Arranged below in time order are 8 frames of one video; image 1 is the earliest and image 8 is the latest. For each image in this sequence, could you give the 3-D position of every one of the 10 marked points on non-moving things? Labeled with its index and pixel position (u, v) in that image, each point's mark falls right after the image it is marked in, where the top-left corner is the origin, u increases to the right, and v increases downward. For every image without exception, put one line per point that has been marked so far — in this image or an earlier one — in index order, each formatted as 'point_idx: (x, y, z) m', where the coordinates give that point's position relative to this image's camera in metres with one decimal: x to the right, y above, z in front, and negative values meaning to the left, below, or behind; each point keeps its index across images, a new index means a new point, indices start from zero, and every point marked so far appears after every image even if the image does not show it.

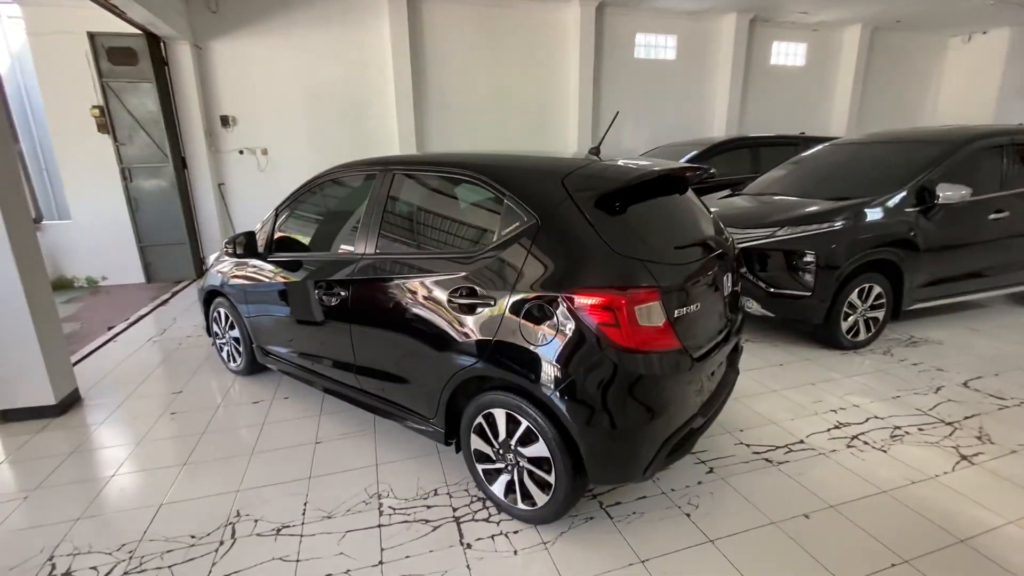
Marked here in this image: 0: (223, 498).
0: (-1.3, -0.9, +2.1) m
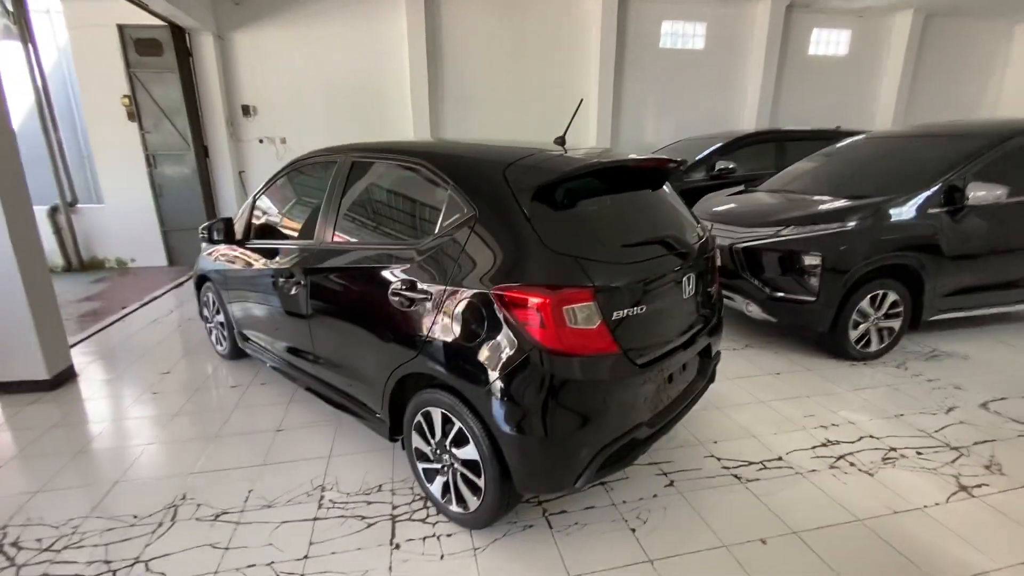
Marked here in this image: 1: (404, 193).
0: (-1.5, -0.8, +2.1) m
1: (-0.4, +0.3, +2.0) m
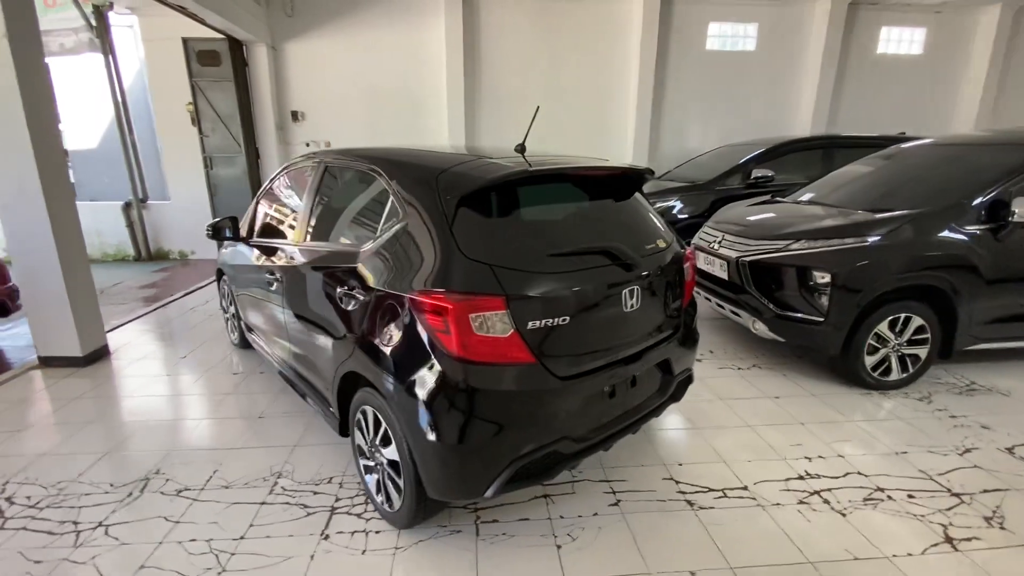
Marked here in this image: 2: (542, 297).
0: (-1.7, -0.8, +2.3) m
1: (-0.6, +0.3, +2.1) m
2: (+0.1, 0.0, +1.6) m
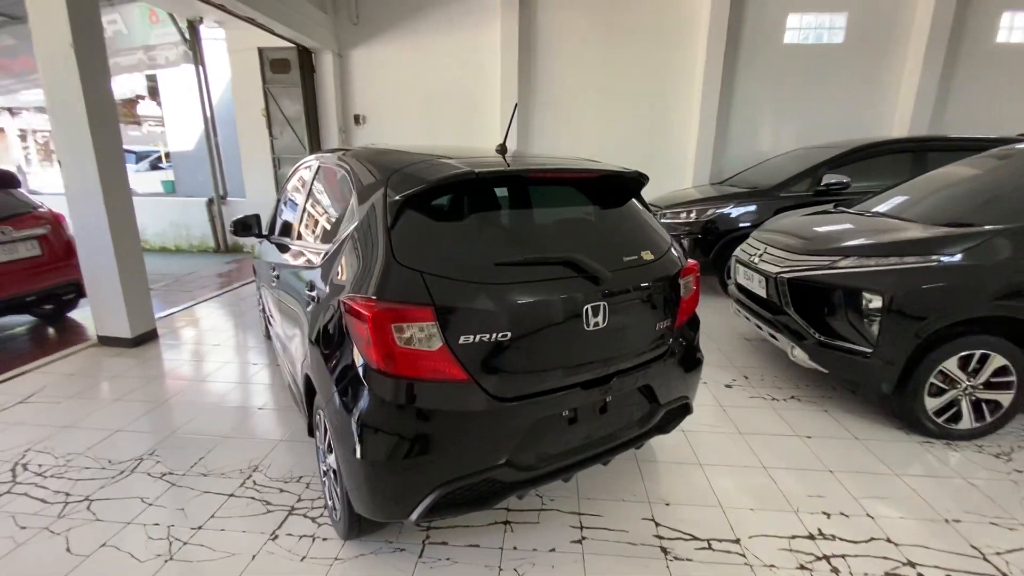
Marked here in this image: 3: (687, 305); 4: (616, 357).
0: (-1.8, -0.8, +2.4) m
1: (-0.7, +0.3, +2.0) m
2: (-0.1, -0.1, +1.5) m
3: (+0.7, -0.1, +2.0) m
4: (+0.4, -0.2, +1.8) m
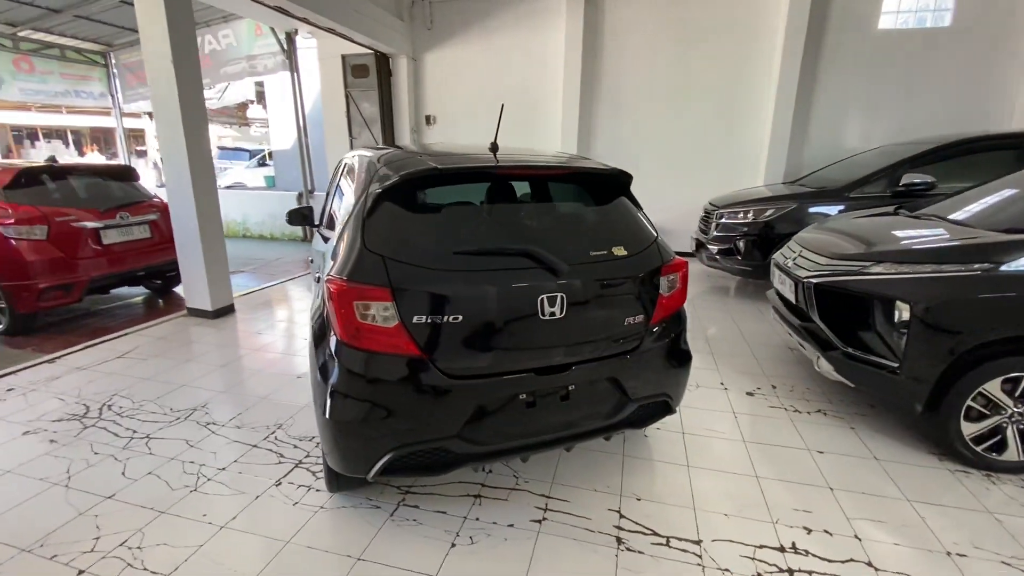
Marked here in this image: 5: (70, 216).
0: (-1.8, -0.6, +2.9) m
1: (-0.7, +0.4, +2.3) m
2: (-0.3, 0.0, +1.6) m
3: (+0.6, -0.1, +2.0) m
4: (+0.2, -0.2, +1.8) m
5: (-3.7, +0.6, +4.0) m
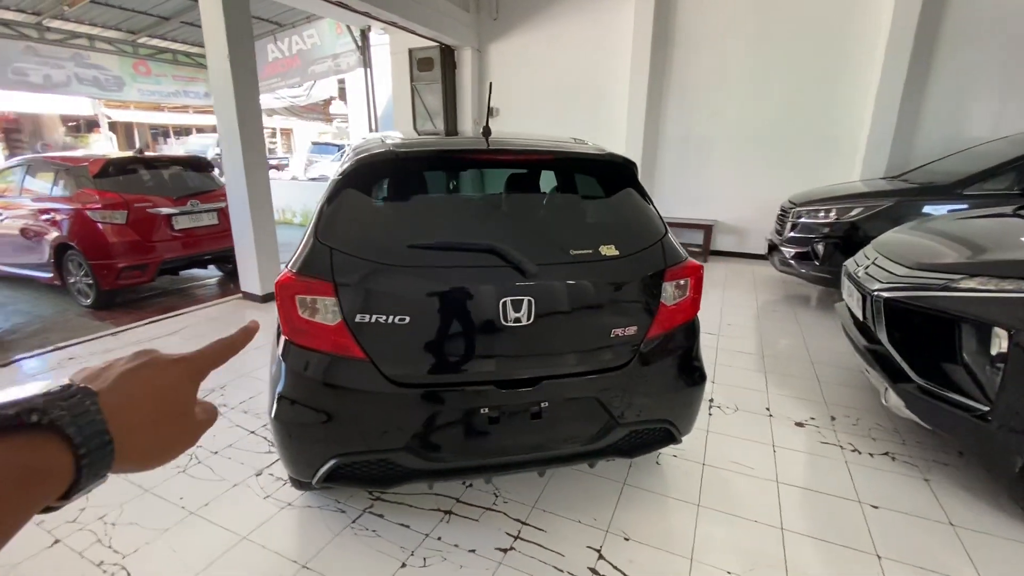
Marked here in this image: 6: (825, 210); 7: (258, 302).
0: (-1.7, -0.5, +3.0) m
1: (-0.7, +0.5, +2.2) m
2: (-0.4, 0.0, +1.5) m
3: (+0.6, -0.1, +1.7) m
4: (+0.1, -0.2, +1.6) m
5: (-3.3, +0.8, +4.4) m
6: (+2.8, +0.7, +4.3) m
7: (-2.3, -0.1, +4.3) m
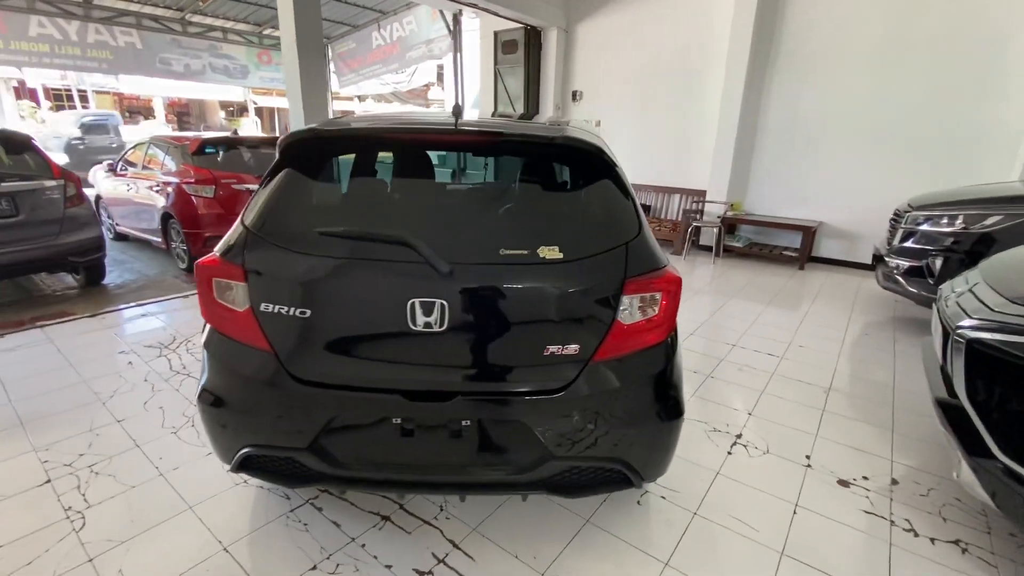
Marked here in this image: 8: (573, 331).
0: (-1.6, -0.4, +3.1) m
1: (-0.7, +0.5, +2.1) m
2: (-0.6, 0.0, +1.4) m
3: (+0.3, -0.1, +1.4) m
4: (-0.1, -0.2, +1.4) m
5: (-2.8, +1.1, +4.8) m
6: (+3.1, +0.5, +3.4) m
7: (-1.8, +0.1, +4.6) m
8: (+0.2, -0.1, +1.4) m
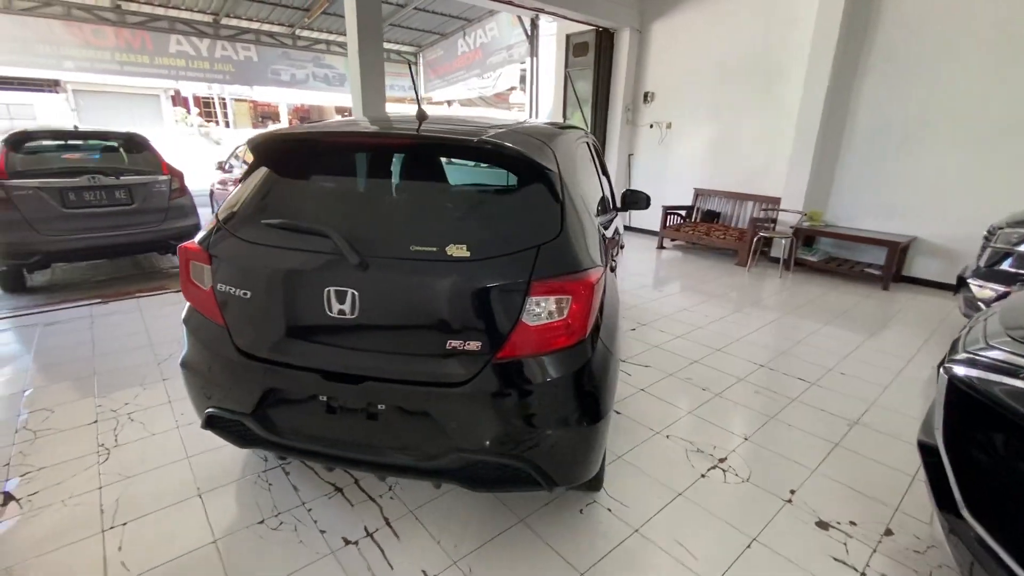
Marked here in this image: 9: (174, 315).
0: (-1.5, -0.3, +3.5) m
1: (-0.8, +0.6, +2.3) m
2: (-0.9, +0.1, +1.6) m
3: (+0.1, -0.1, +1.4) m
4: (-0.4, -0.2, +1.5) m
5: (-2.2, +1.2, +5.4) m
6: (+3.2, +0.3, +2.9) m
7: (-1.4, +0.2, +4.9) m
8: (-0.1, -0.1, +1.4) m
9: (-2.5, -0.2, +3.6) m
